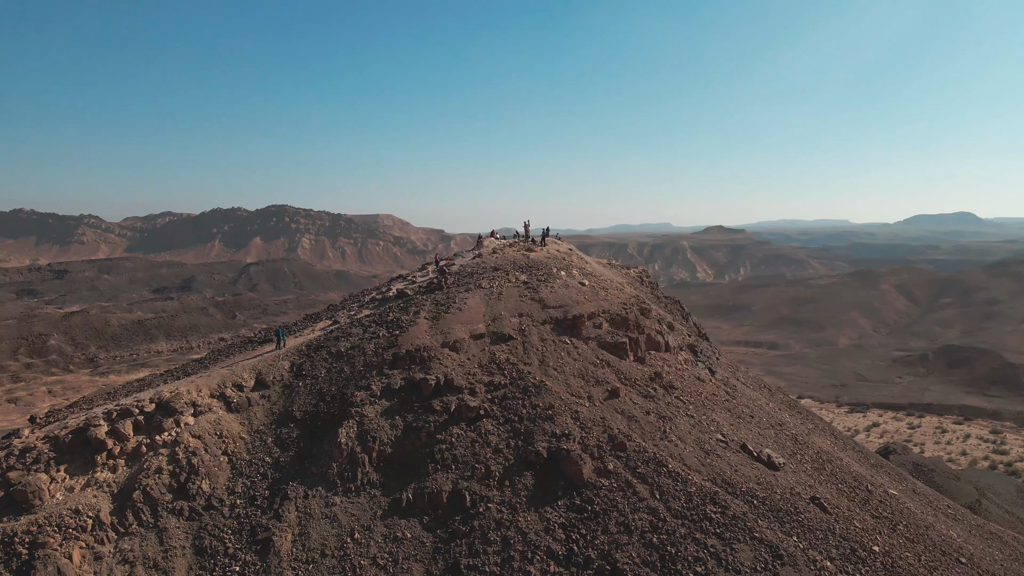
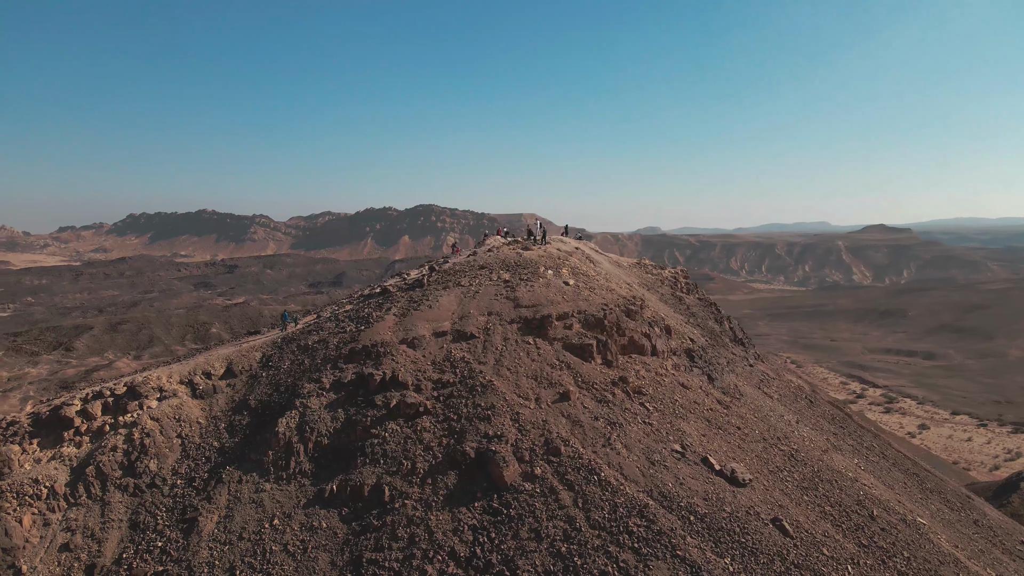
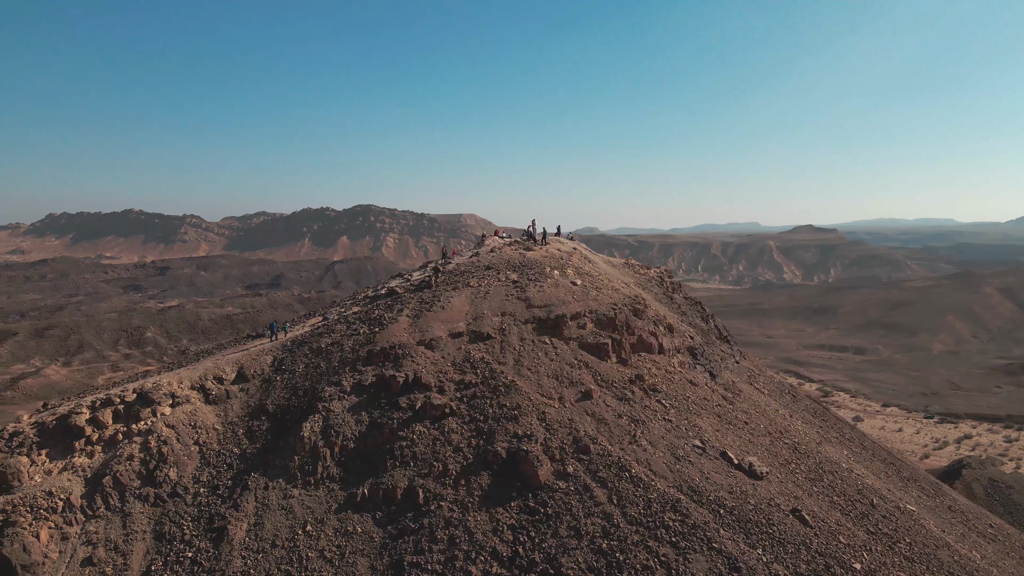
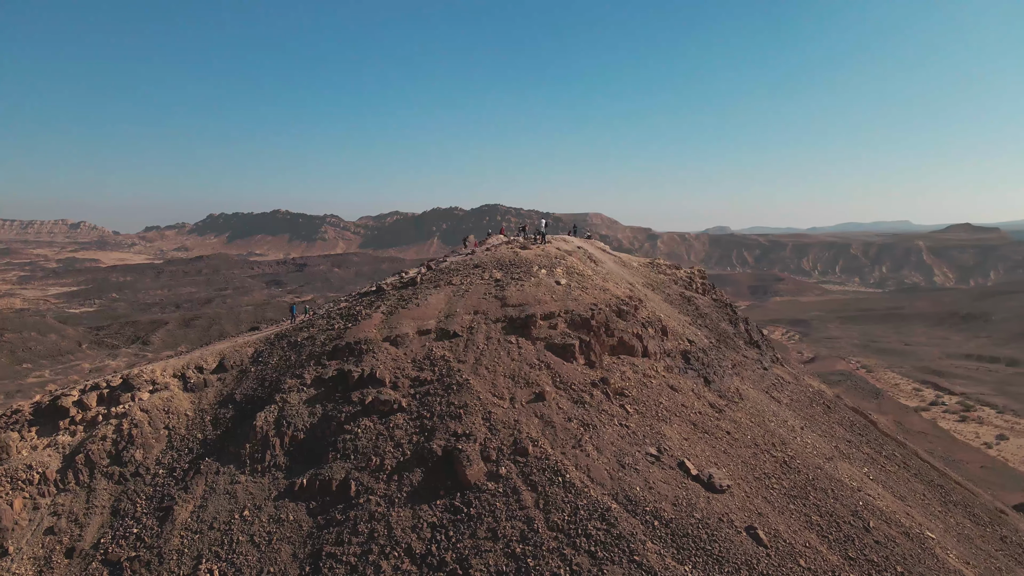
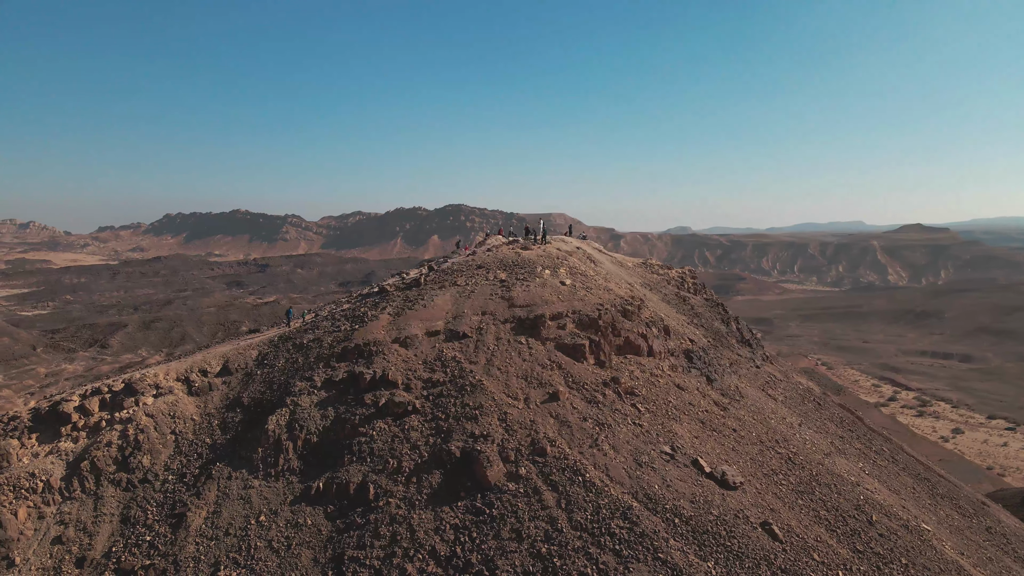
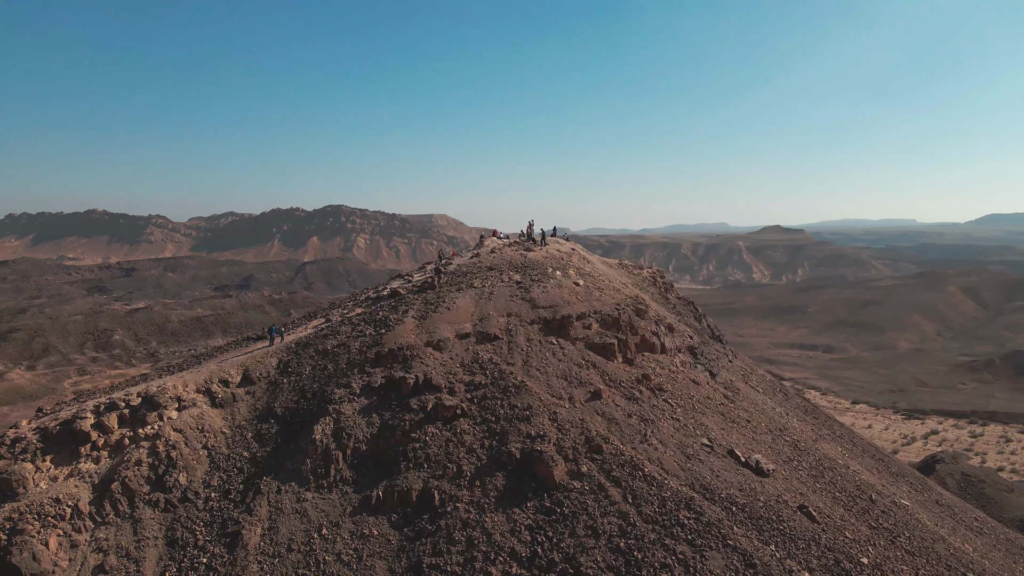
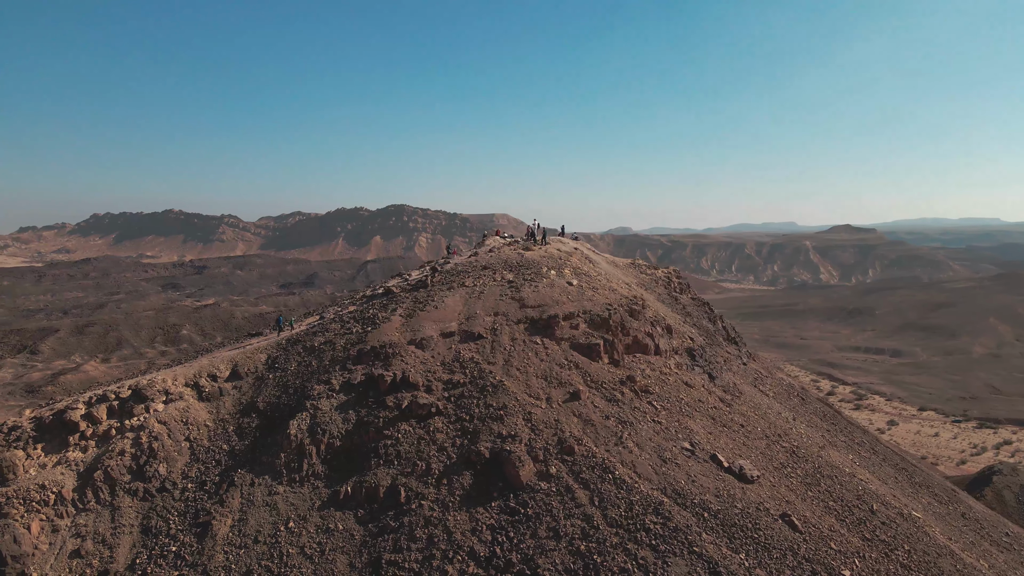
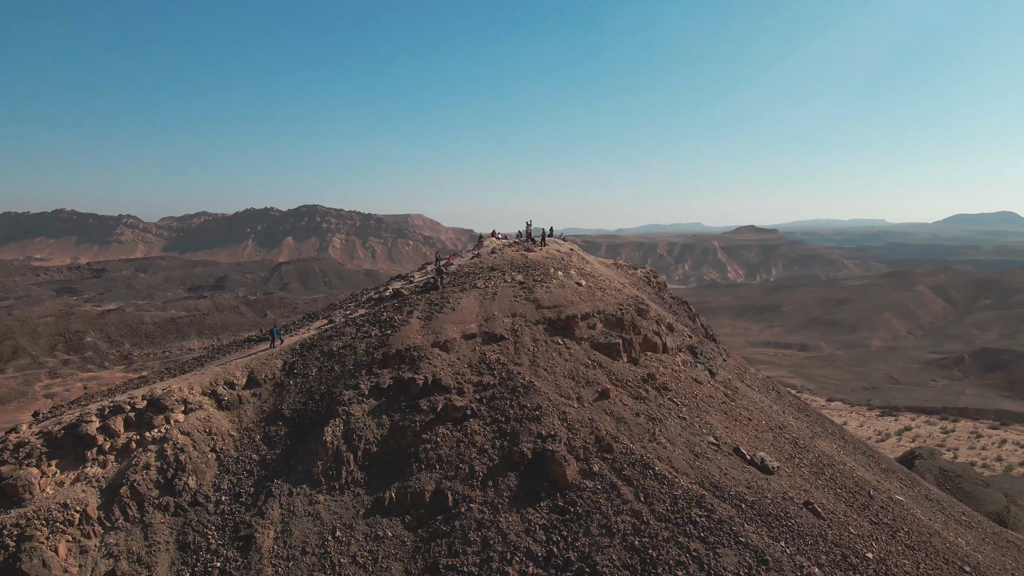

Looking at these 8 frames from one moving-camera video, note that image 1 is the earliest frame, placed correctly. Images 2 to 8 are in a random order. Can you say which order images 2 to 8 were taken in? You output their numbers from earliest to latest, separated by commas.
8, 6, 3, 7, 2, 5, 4
